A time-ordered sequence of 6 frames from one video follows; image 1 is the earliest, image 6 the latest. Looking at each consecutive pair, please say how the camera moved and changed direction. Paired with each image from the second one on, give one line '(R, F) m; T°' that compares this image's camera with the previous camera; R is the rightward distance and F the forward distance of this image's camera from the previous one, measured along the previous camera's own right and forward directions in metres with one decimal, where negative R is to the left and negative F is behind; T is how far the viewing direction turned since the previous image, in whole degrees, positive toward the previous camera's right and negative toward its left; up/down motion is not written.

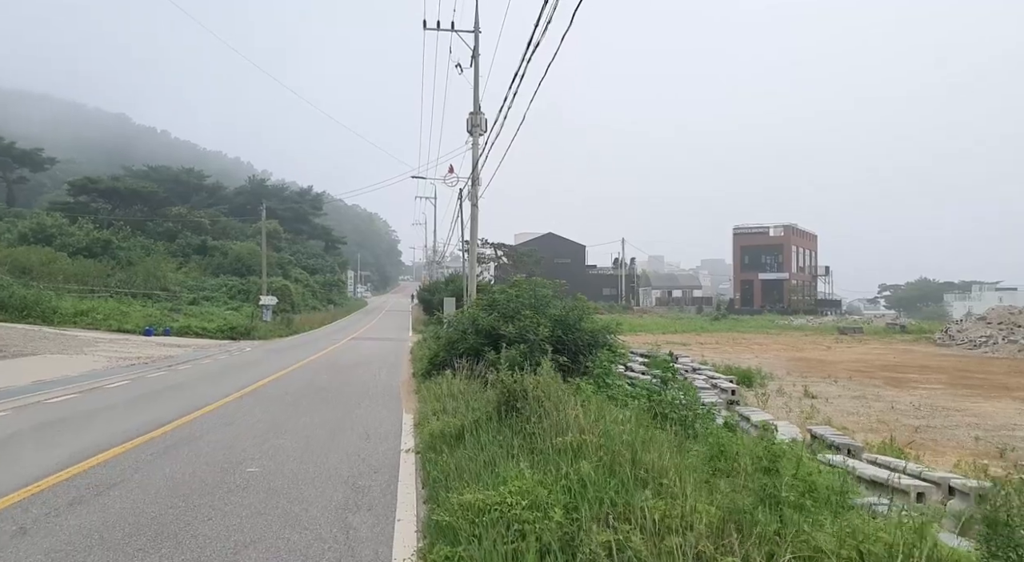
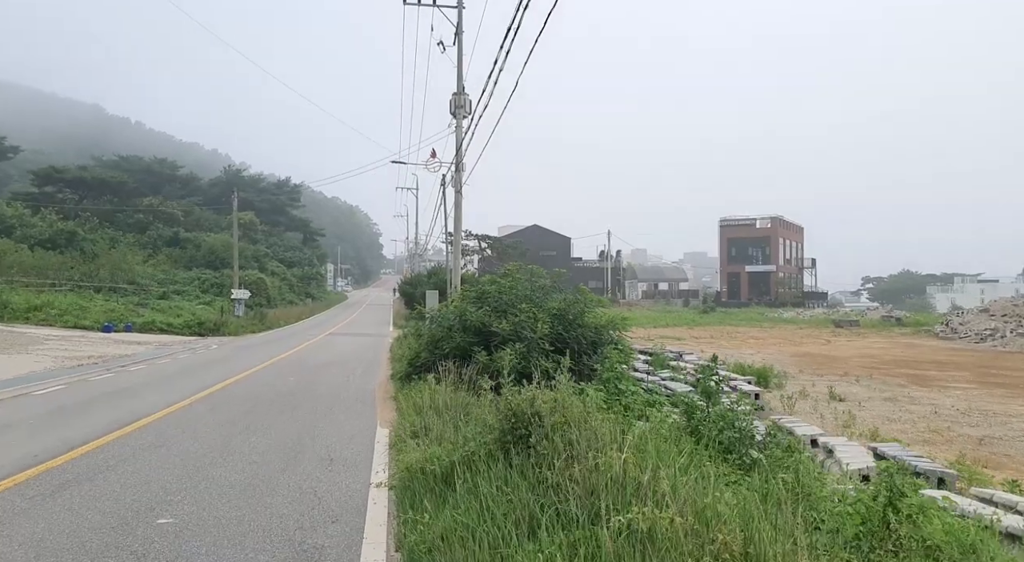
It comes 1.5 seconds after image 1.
(-0.2, +1.6) m; +2°
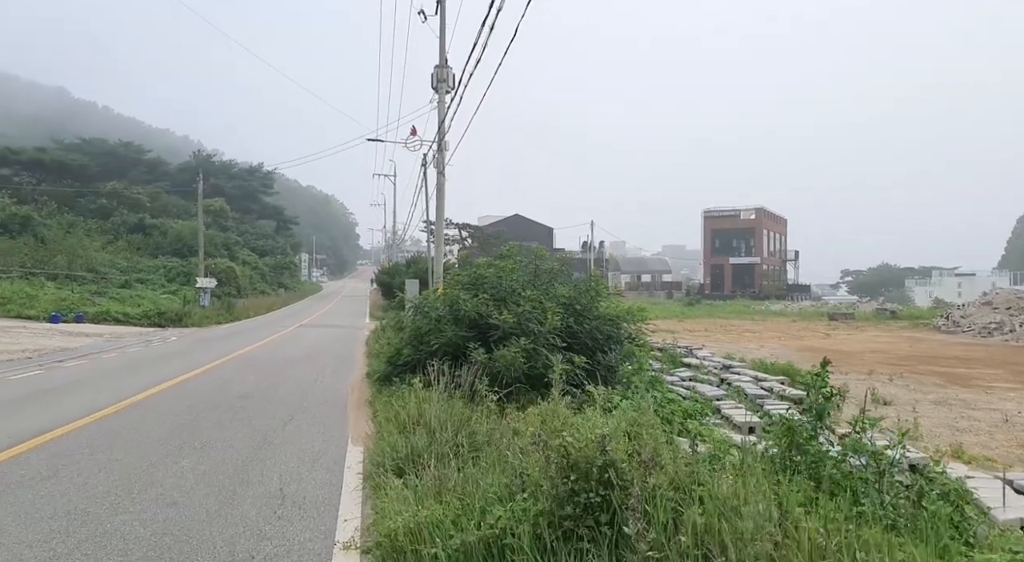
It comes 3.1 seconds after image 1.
(-0.3, +1.8) m; +2°
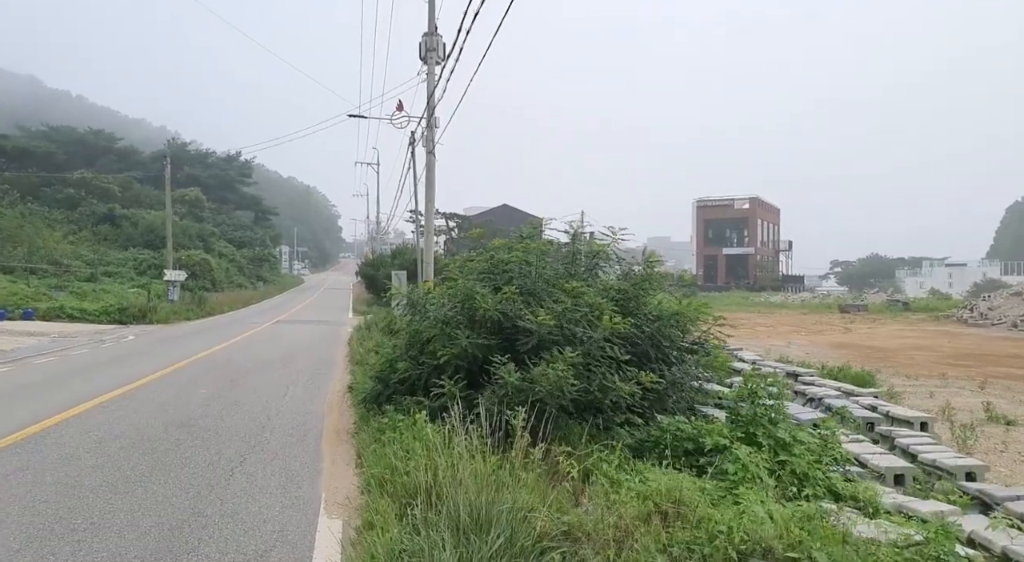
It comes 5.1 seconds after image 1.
(-0.5, +2.3) m; +2°
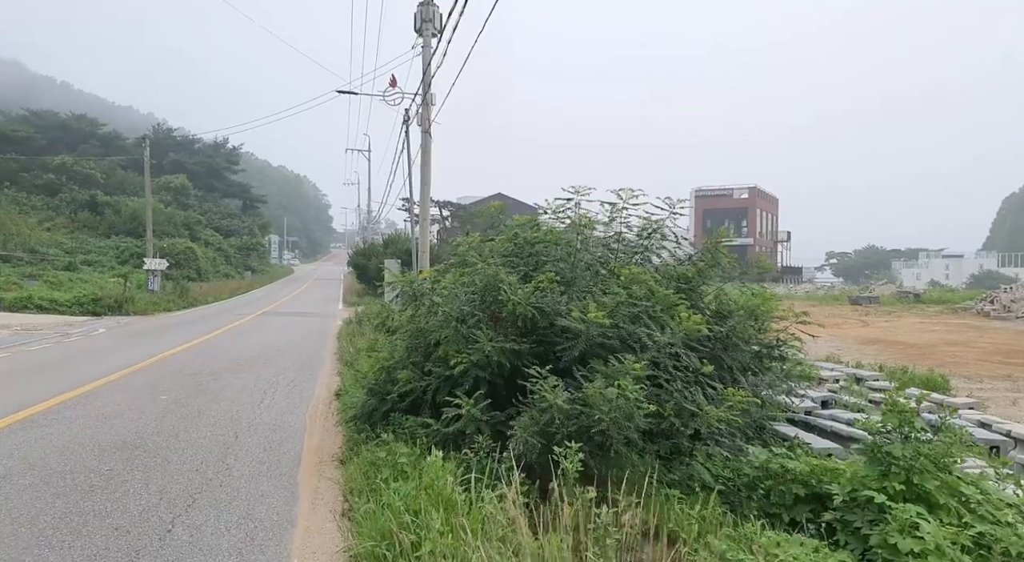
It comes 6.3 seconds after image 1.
(-0.3, +1.5) m; +1°
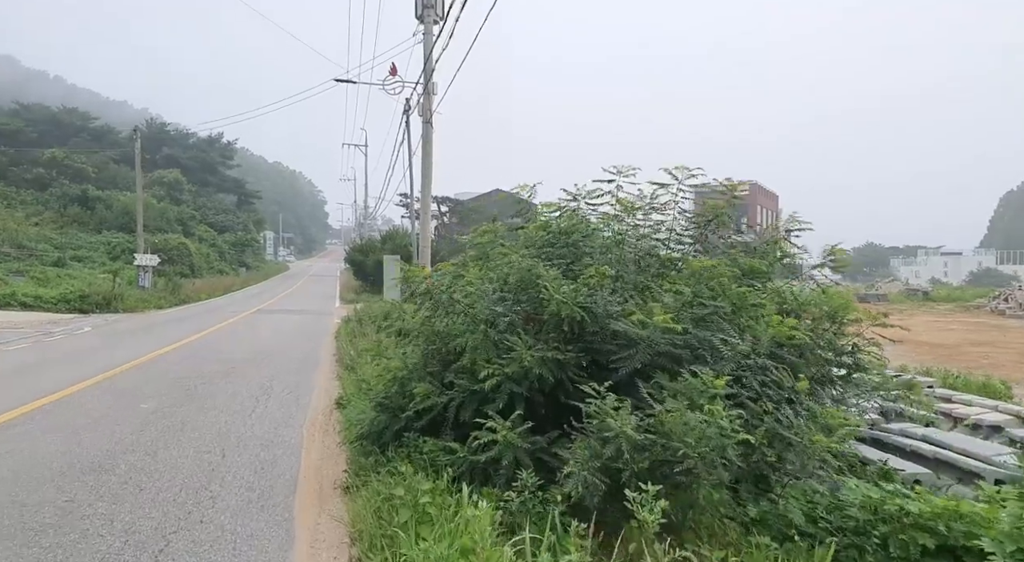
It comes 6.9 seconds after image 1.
(-0.3, +0.8) m; 0°
